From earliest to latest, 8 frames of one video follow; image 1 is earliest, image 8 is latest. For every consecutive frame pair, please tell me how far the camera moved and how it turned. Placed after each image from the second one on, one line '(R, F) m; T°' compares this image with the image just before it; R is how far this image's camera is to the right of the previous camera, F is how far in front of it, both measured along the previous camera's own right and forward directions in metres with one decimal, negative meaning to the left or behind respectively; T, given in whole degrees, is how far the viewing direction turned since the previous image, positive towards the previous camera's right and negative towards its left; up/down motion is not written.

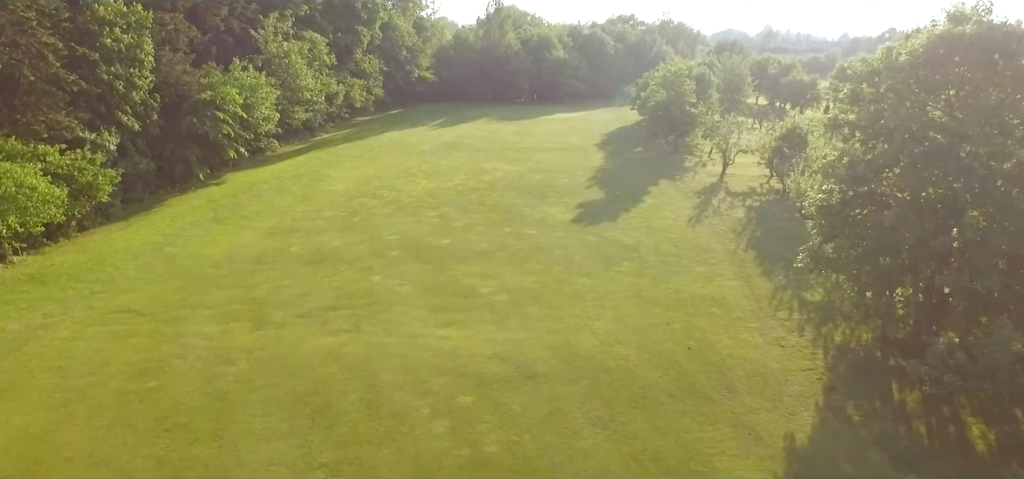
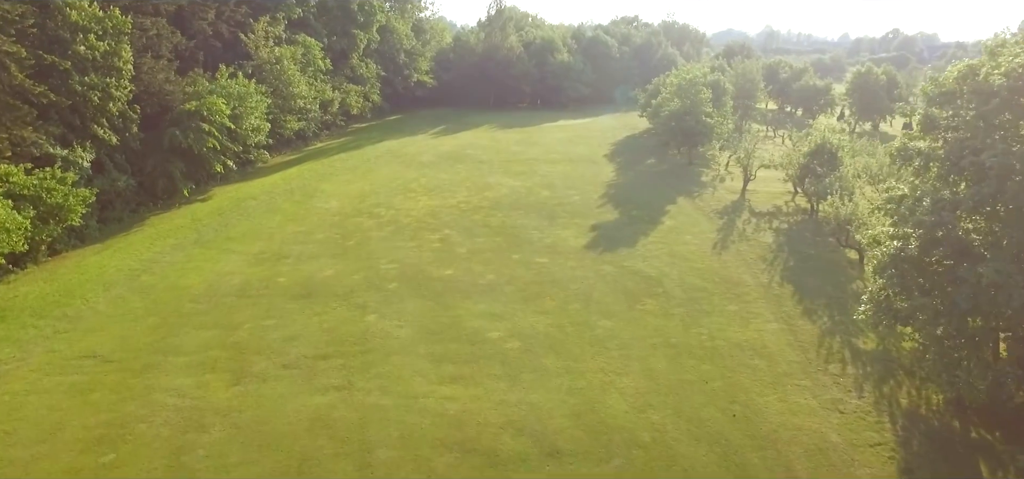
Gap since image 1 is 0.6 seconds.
(-0.3, +2.4) m; 0°
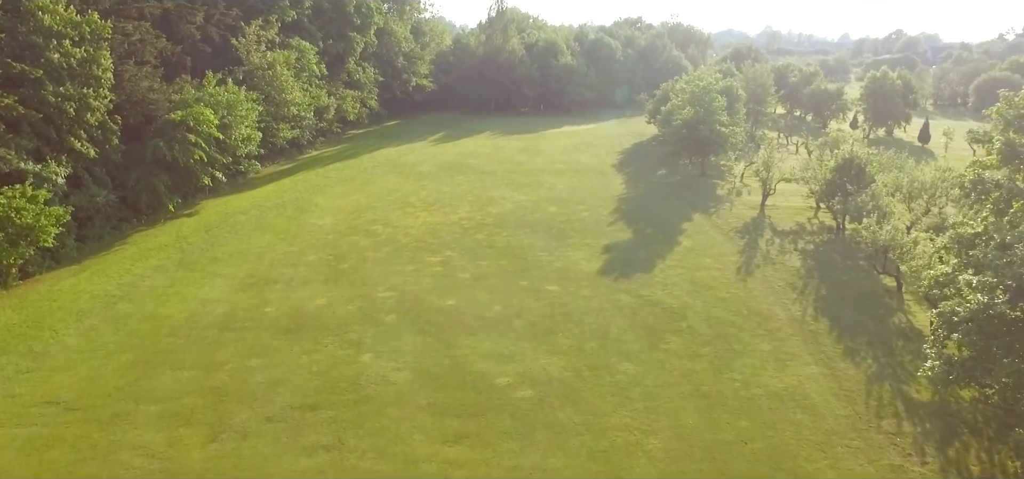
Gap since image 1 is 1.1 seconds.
(-0.3, +1.9) m; 0°
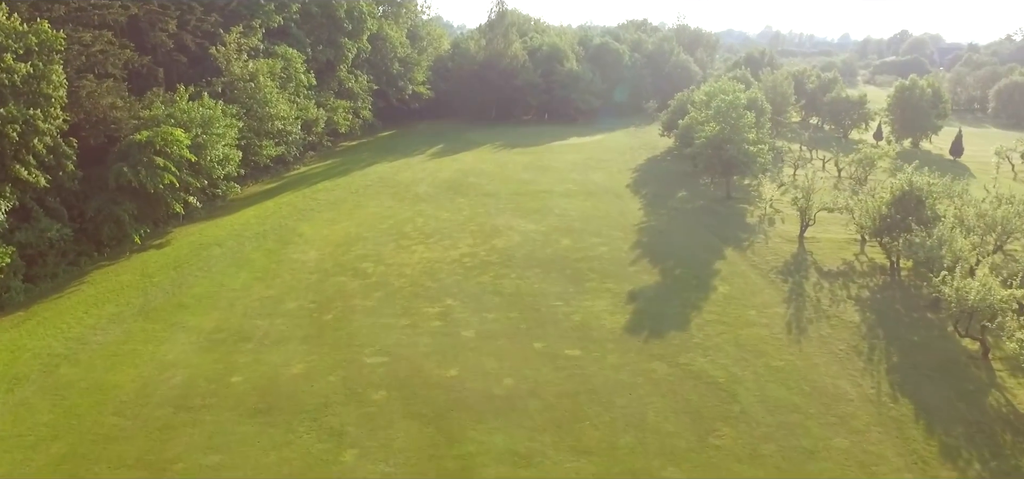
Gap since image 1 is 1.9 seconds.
(-0.4, +3.5) m; 0°
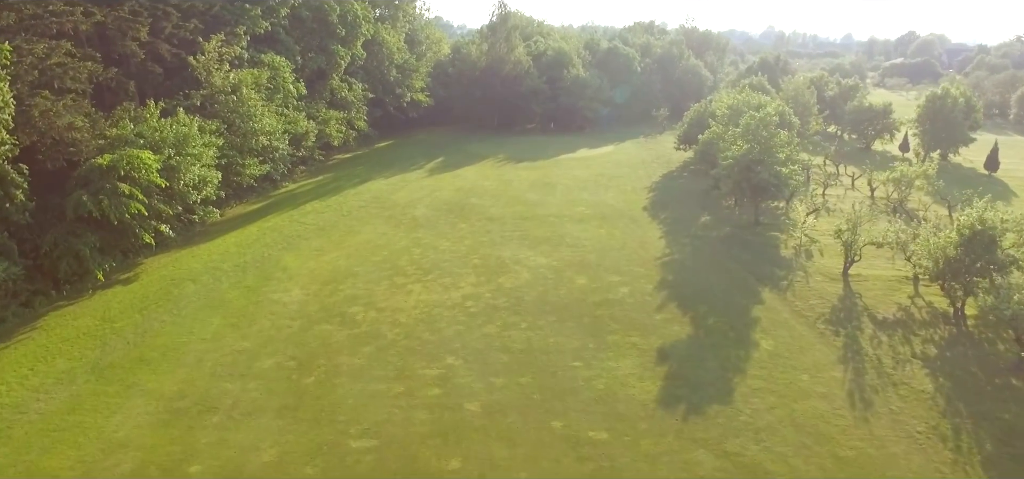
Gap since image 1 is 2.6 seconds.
(-0.3, +3.1) m; 0°
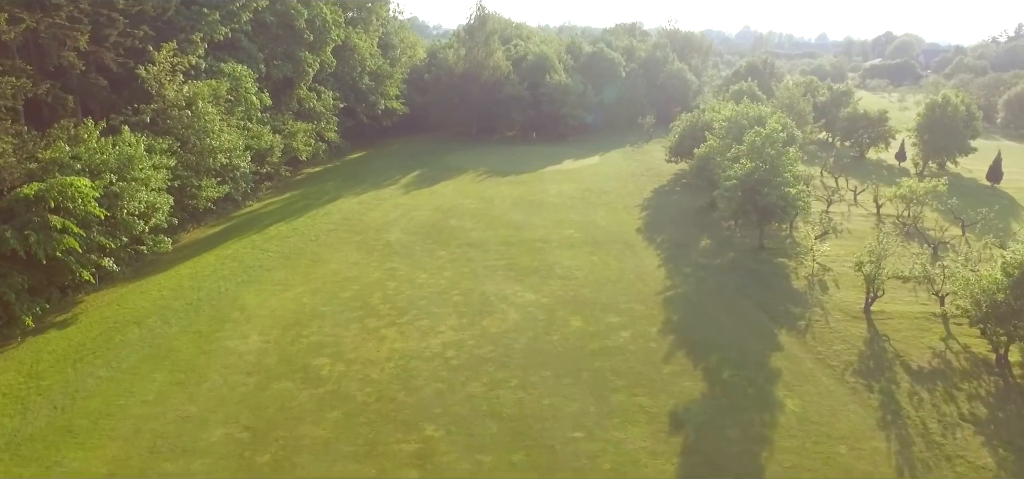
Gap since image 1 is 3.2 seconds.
(-0.2, +2.7) m; +2°
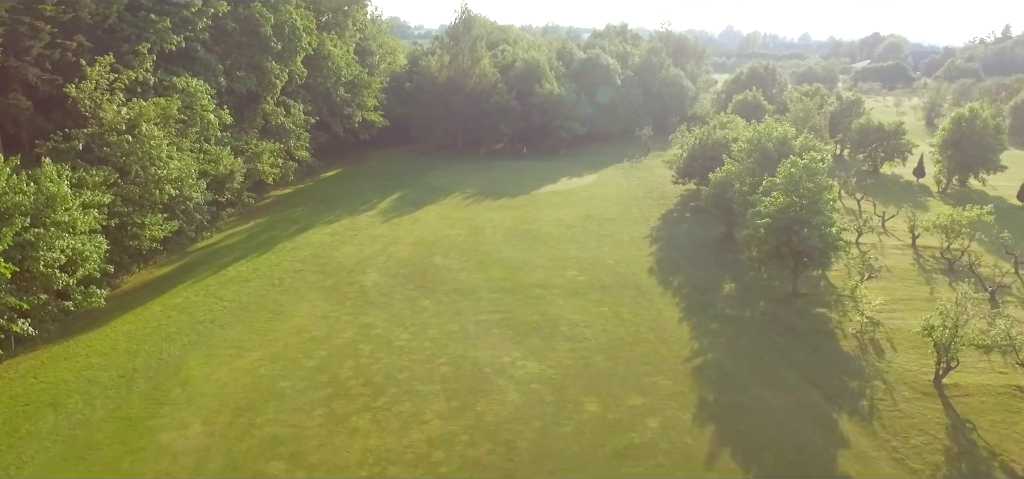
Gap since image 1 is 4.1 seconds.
(-0.4, +4.0) m; +1°
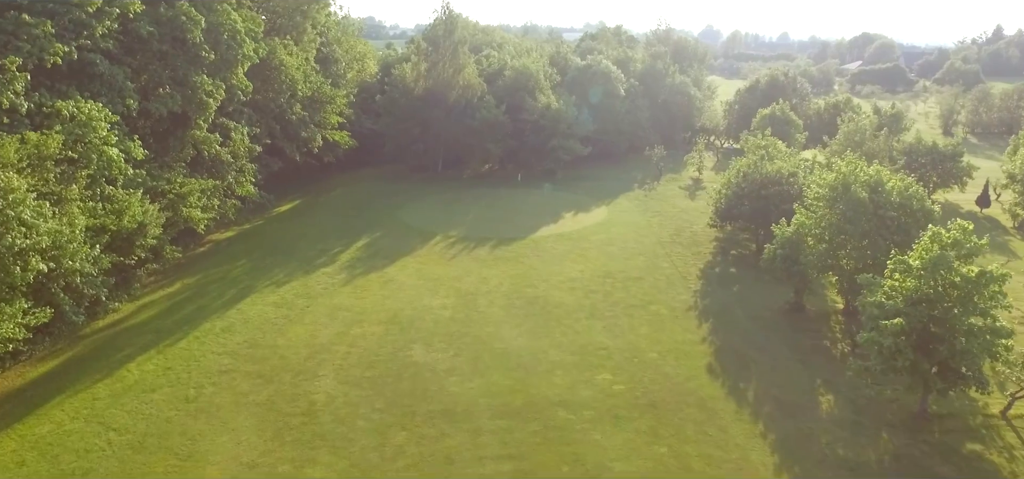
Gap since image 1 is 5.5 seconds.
(-0.8, +7.6) m; +2°
